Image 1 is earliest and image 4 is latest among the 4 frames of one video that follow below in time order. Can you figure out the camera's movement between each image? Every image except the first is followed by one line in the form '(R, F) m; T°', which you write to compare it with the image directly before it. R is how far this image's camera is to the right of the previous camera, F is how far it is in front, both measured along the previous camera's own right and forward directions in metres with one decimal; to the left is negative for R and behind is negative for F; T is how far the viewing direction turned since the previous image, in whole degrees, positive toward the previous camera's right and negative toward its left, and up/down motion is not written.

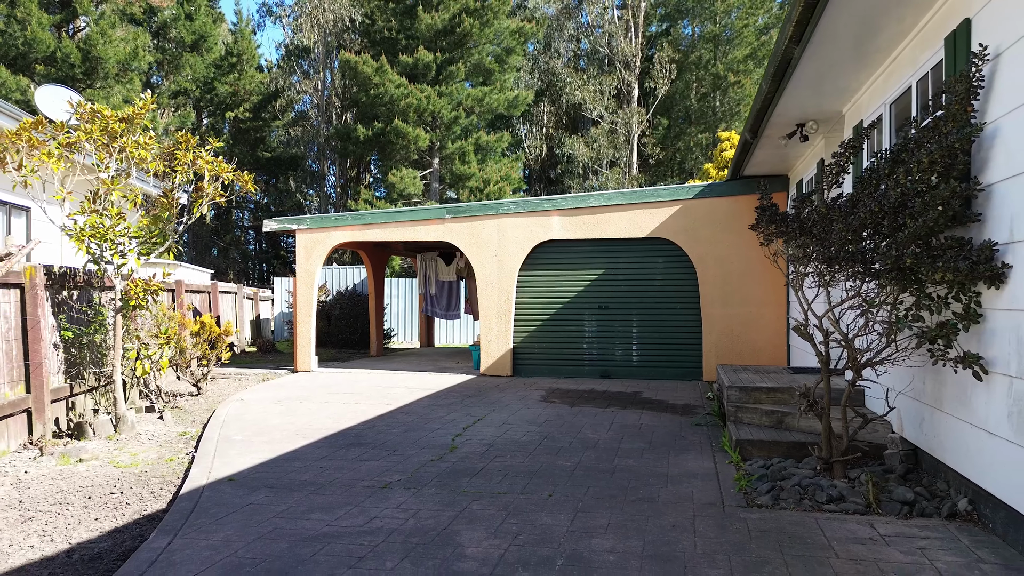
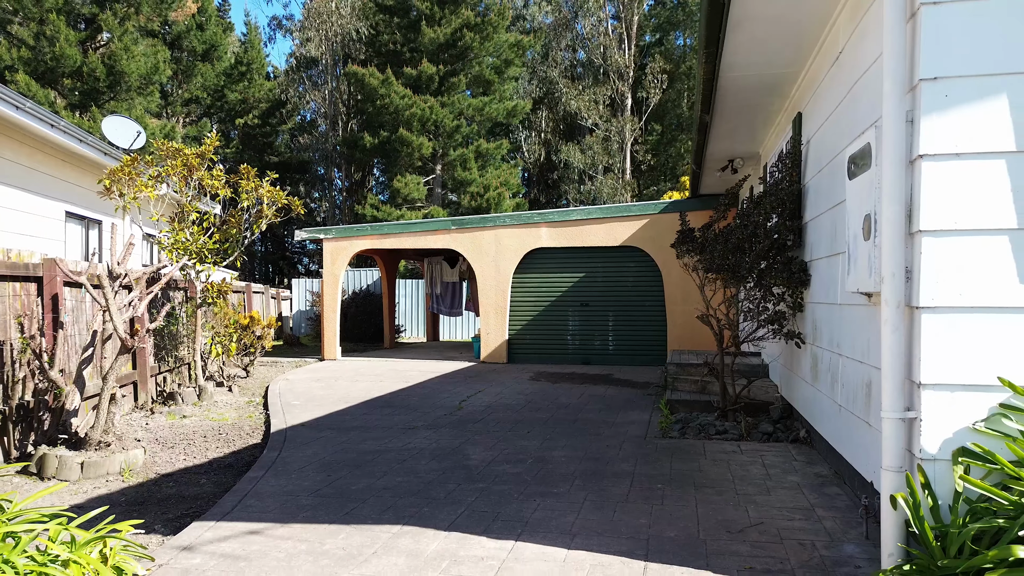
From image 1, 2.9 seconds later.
(+0.1, -1.9) m; 0°
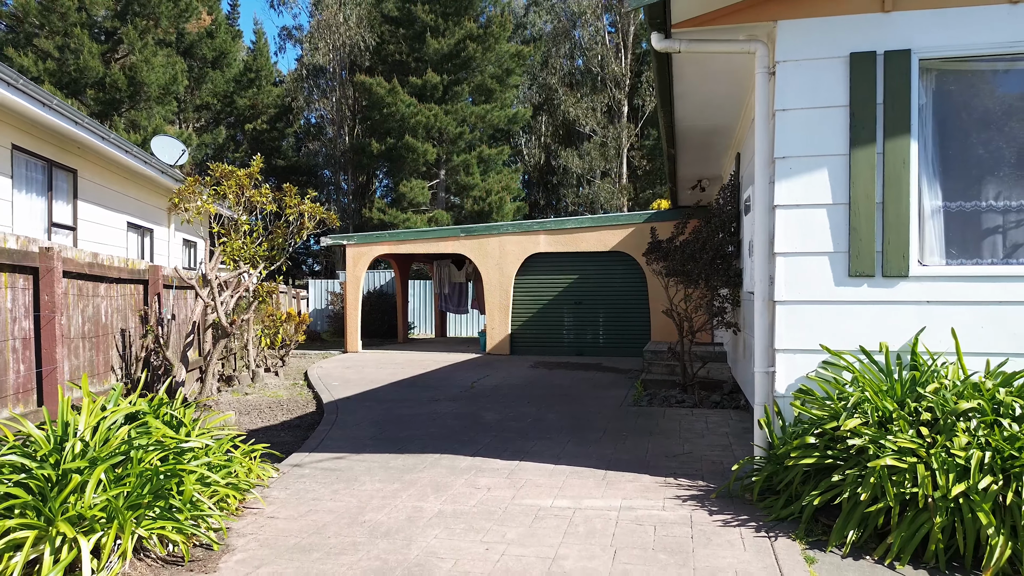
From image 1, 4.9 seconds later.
(-0.1, -1.6) m; 0°
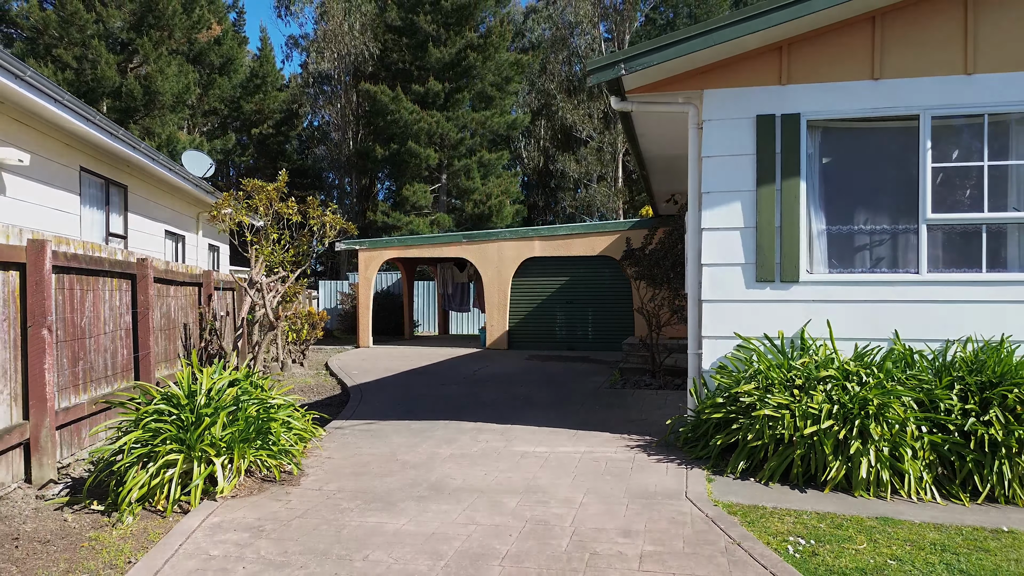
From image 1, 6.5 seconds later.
(+0.1, -1.4) m; 0°
